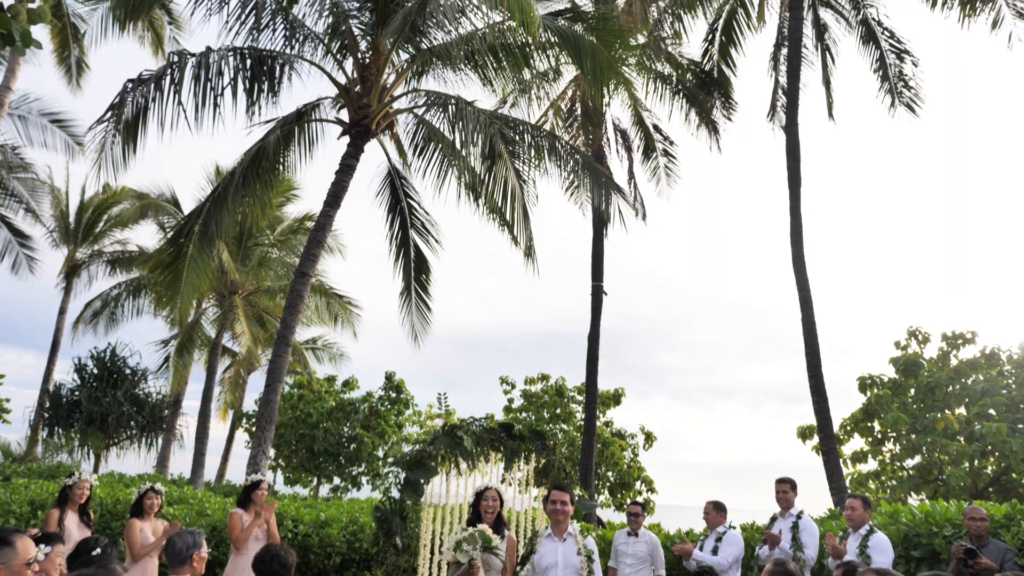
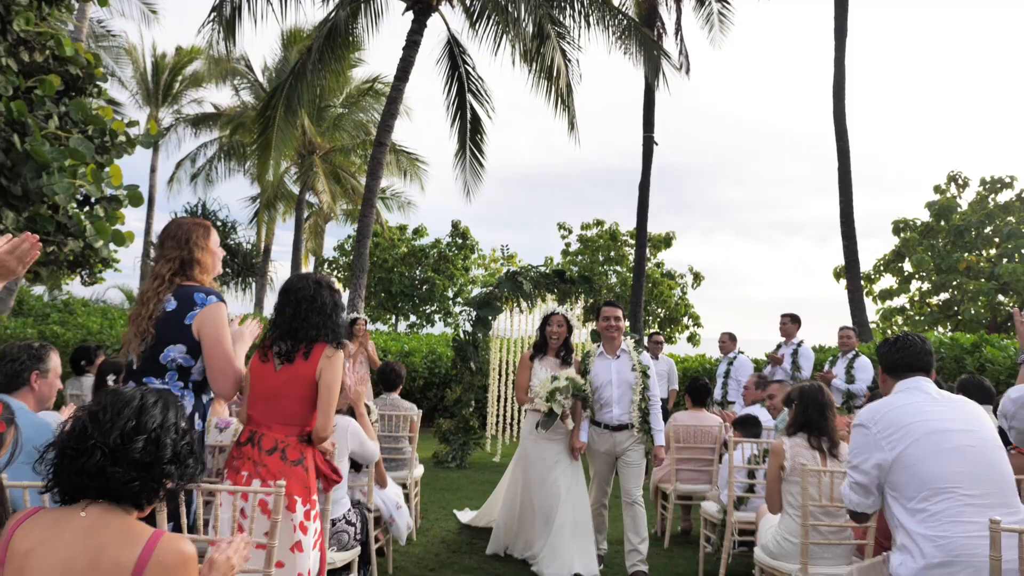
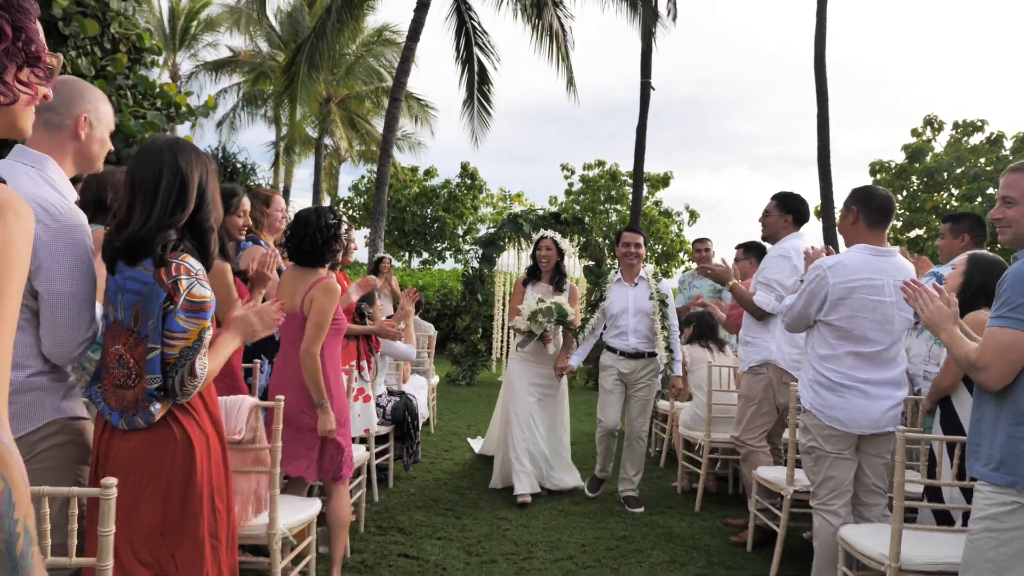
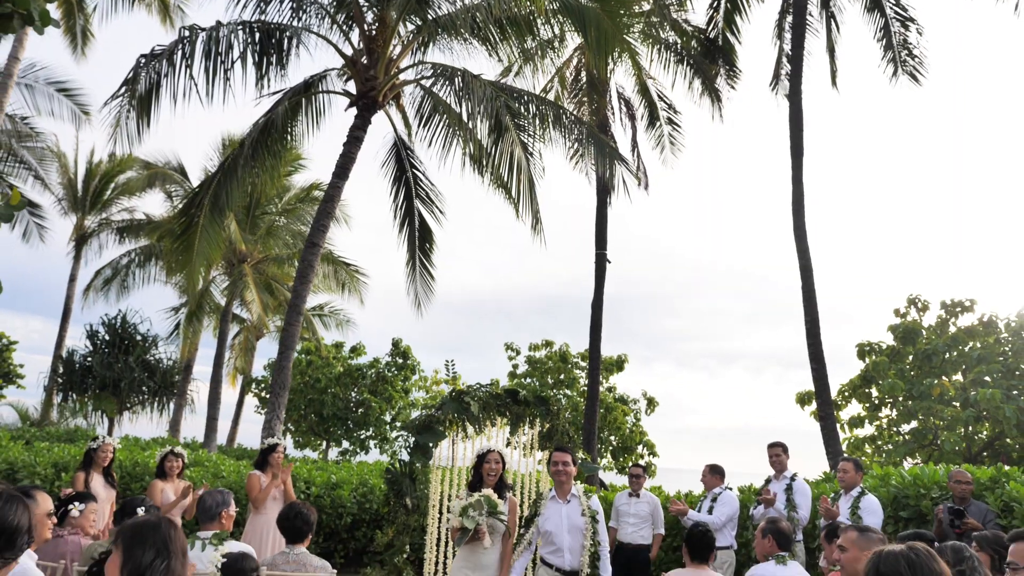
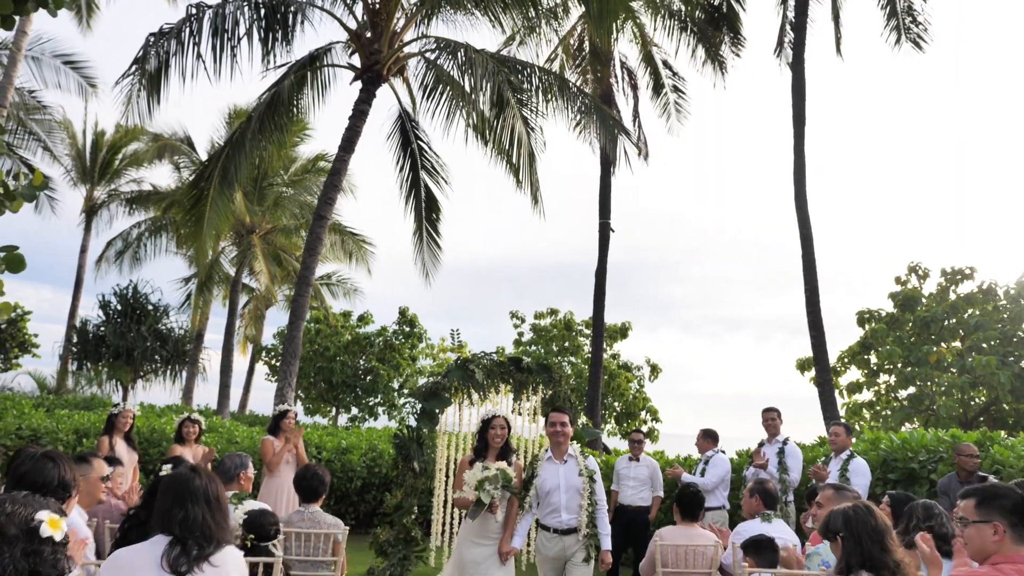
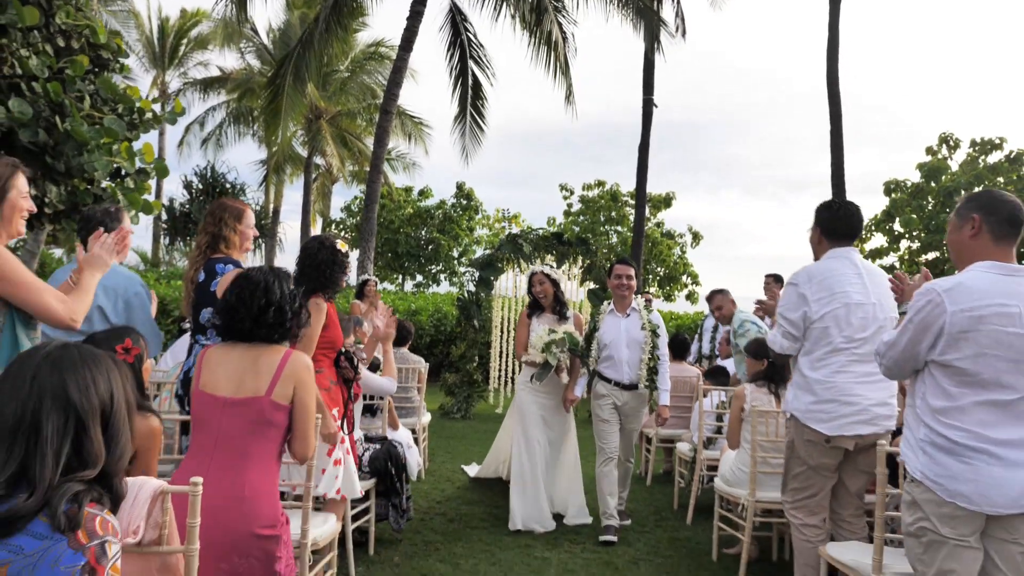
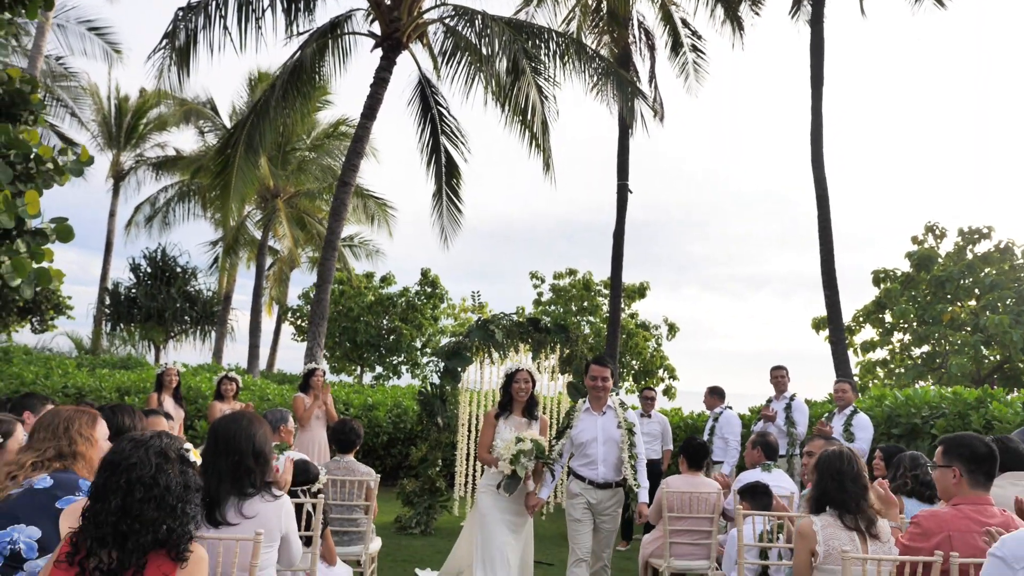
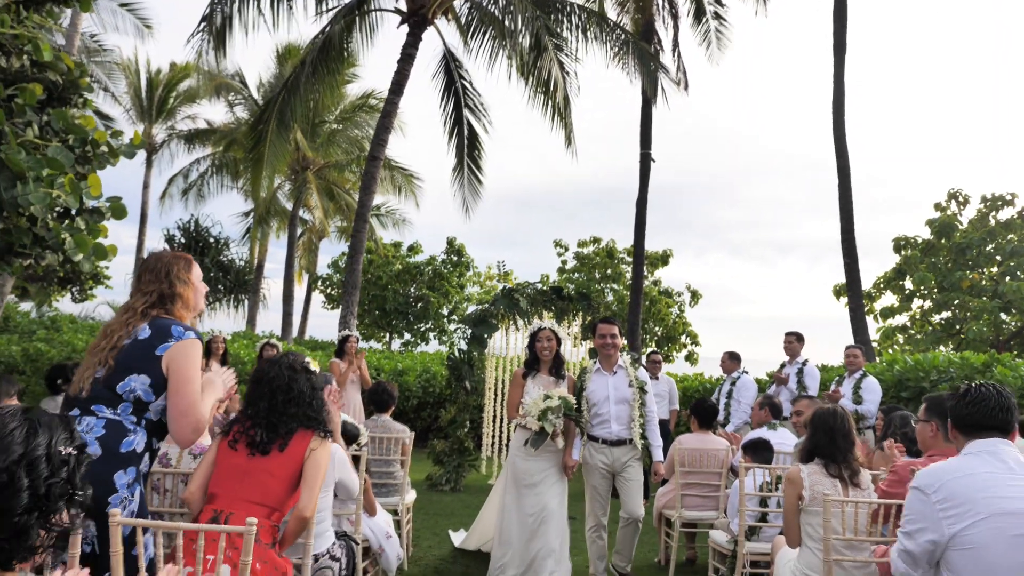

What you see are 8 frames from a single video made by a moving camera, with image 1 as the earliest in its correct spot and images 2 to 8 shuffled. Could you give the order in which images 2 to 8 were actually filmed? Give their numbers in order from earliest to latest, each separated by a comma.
4, 5, 7, 8, 2, 6, 3
